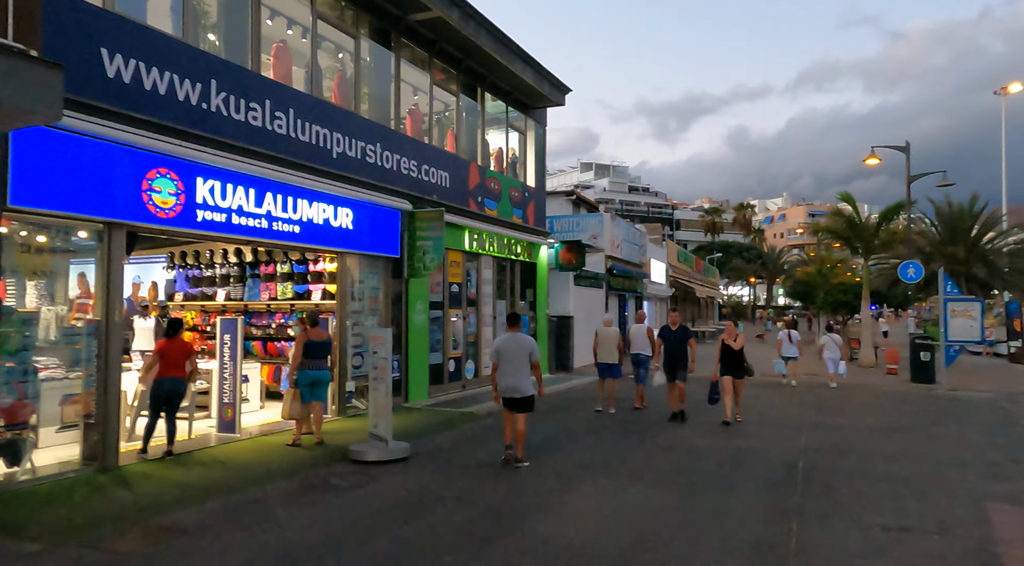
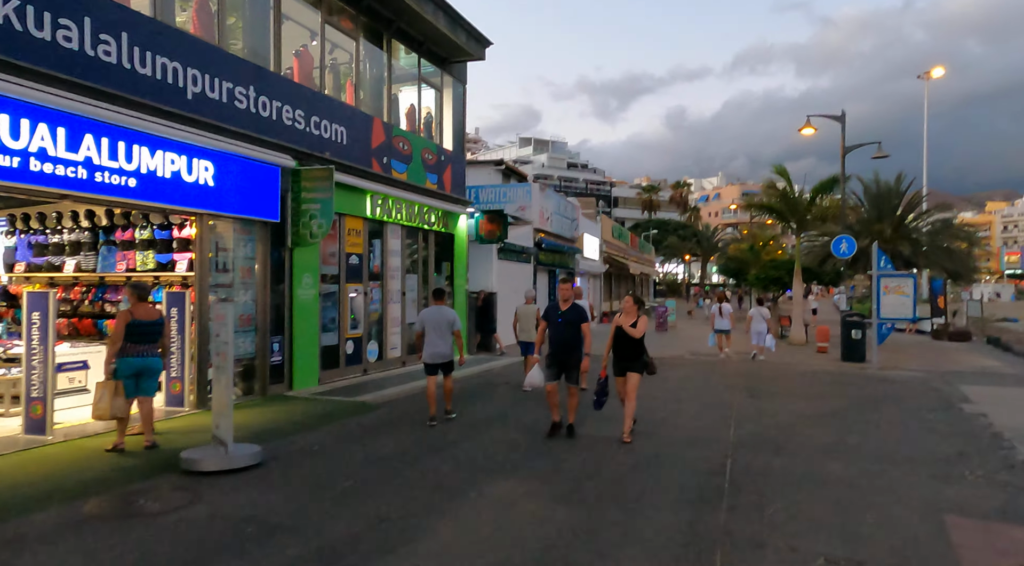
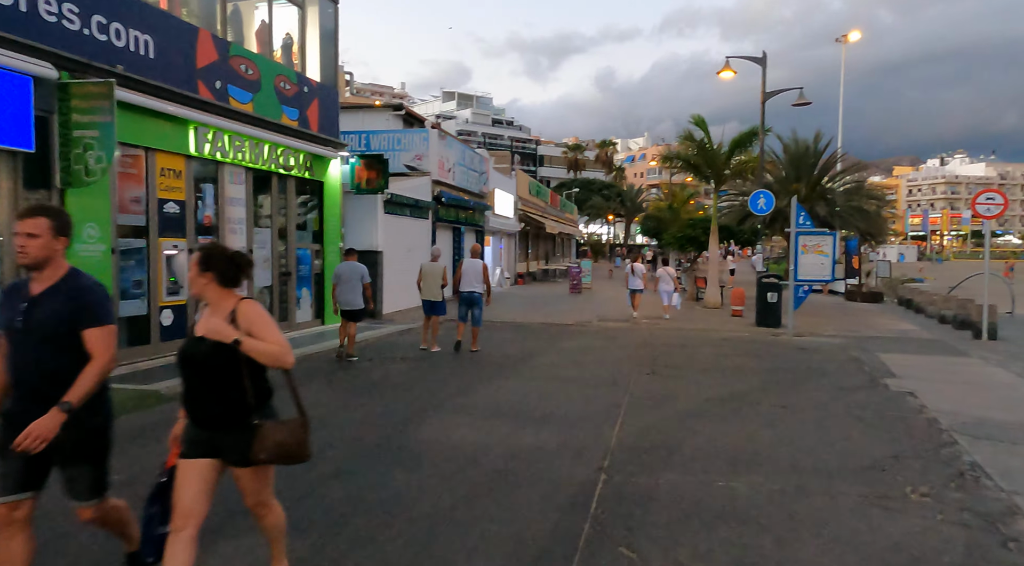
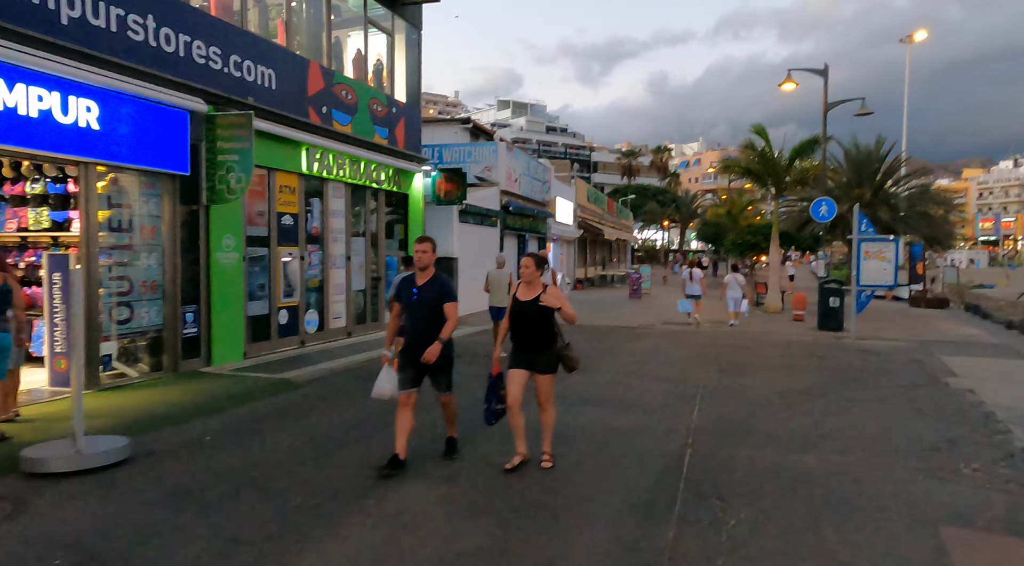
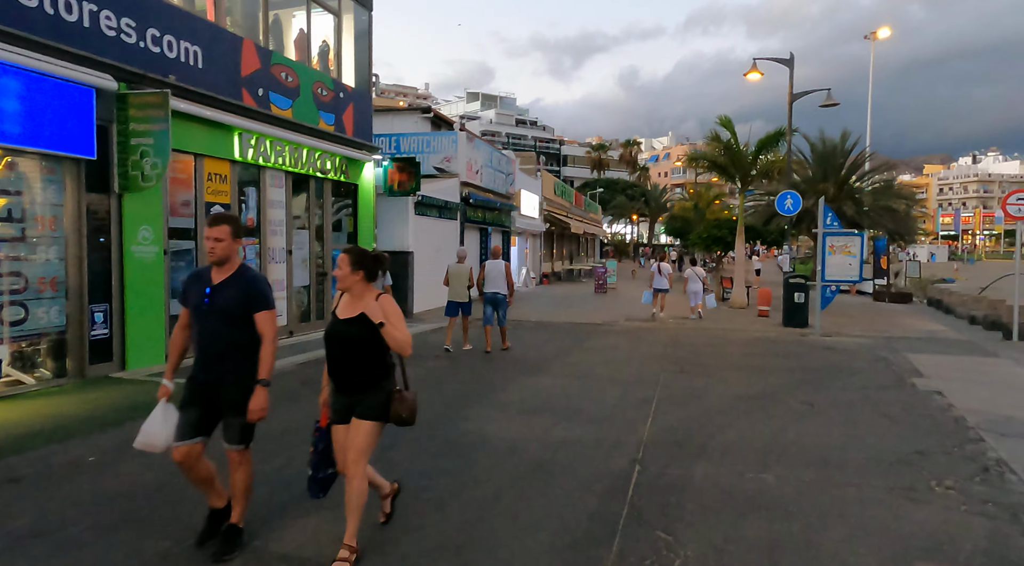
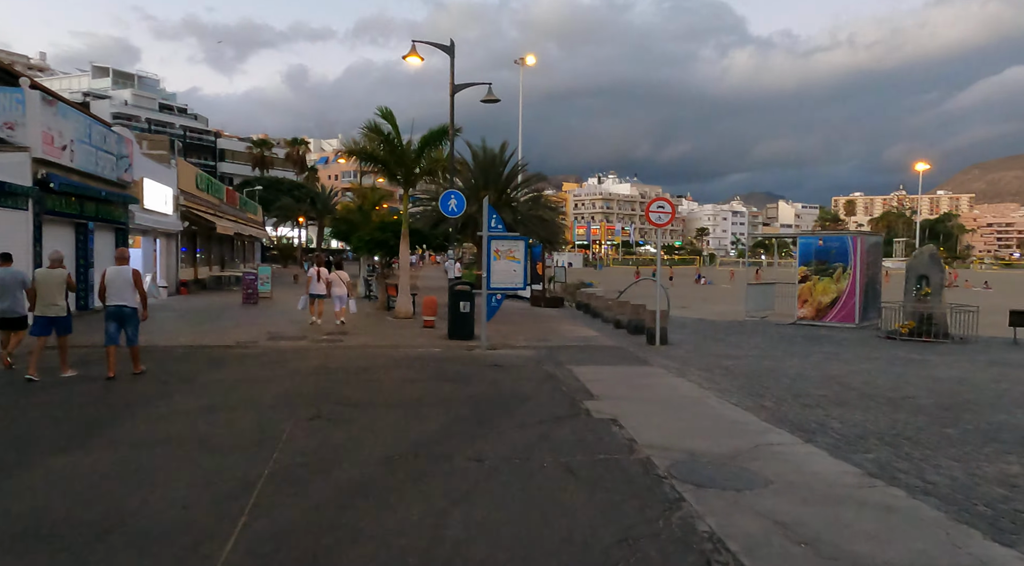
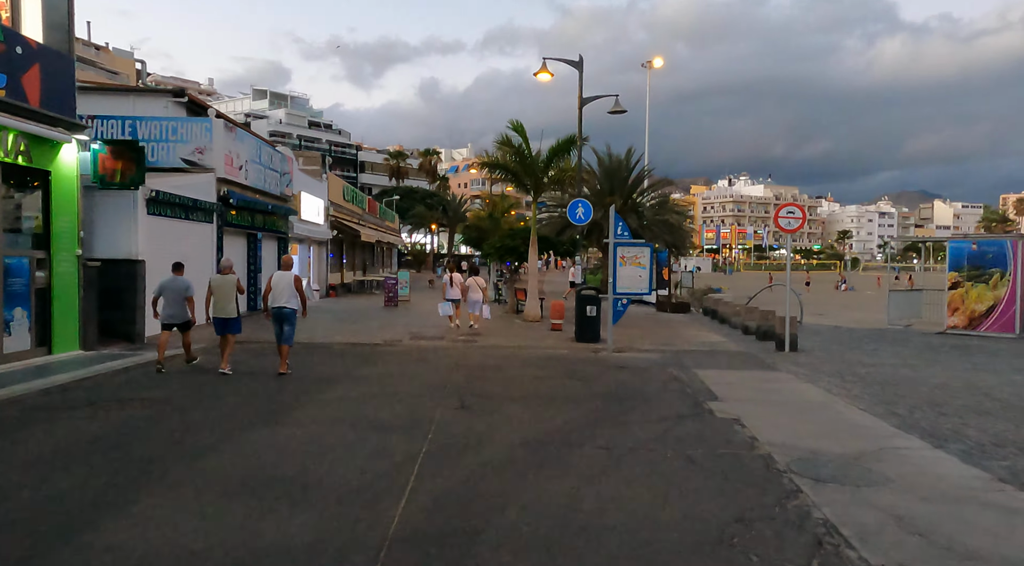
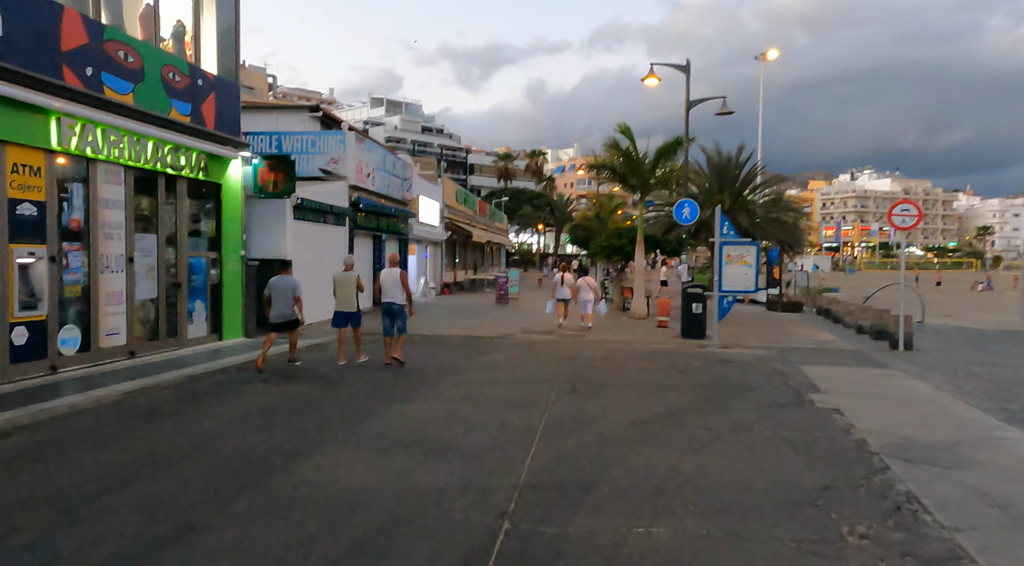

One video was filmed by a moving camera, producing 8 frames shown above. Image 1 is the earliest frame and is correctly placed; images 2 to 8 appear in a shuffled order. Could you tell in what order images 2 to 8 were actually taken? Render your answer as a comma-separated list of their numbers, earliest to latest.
2, 4, 5, 3, 8, 7, 6
